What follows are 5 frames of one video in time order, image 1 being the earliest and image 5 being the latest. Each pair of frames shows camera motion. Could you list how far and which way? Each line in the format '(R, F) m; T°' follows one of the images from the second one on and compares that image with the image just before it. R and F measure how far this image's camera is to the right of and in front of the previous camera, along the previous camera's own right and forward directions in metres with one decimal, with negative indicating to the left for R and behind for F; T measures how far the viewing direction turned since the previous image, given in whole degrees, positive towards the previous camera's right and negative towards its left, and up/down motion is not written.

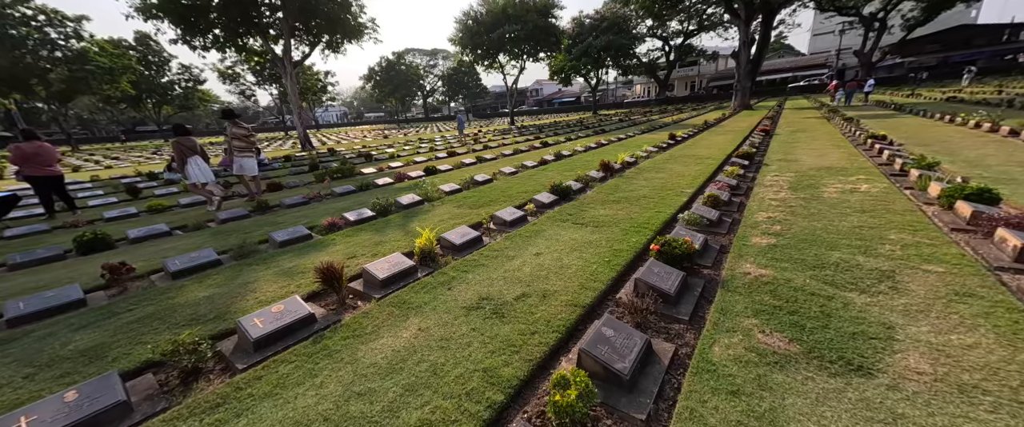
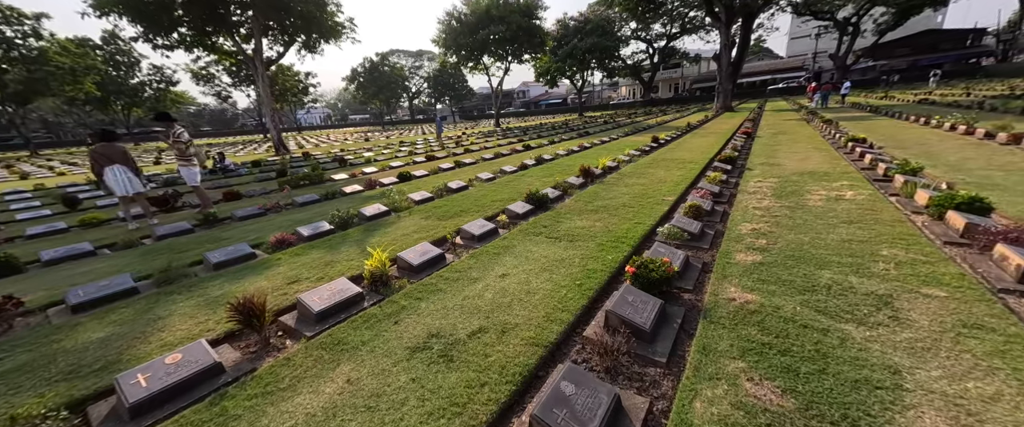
(+0.2, +0.4) m; +2°
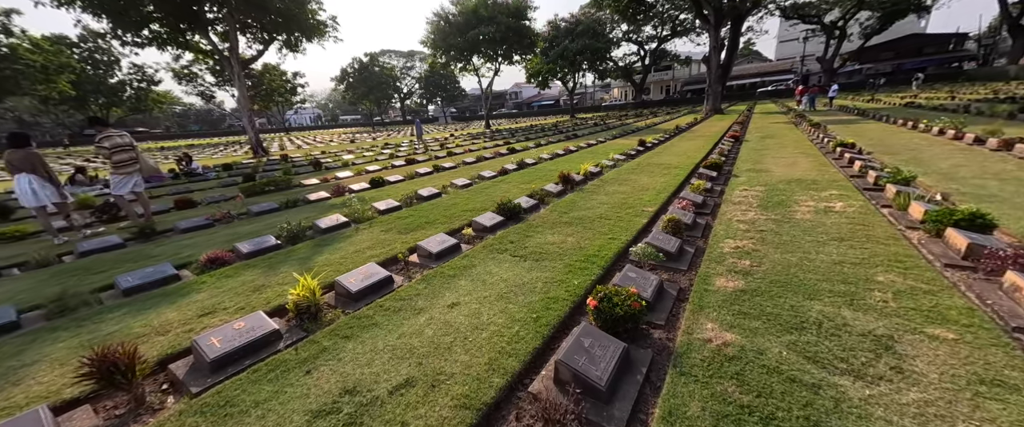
(+0.3, +0.4) m; +1°
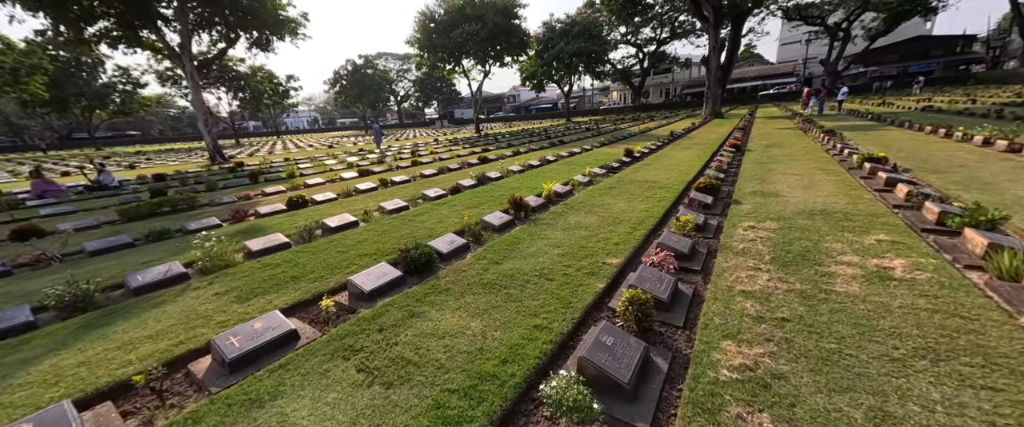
(+1.0, +1.5) m; 0°
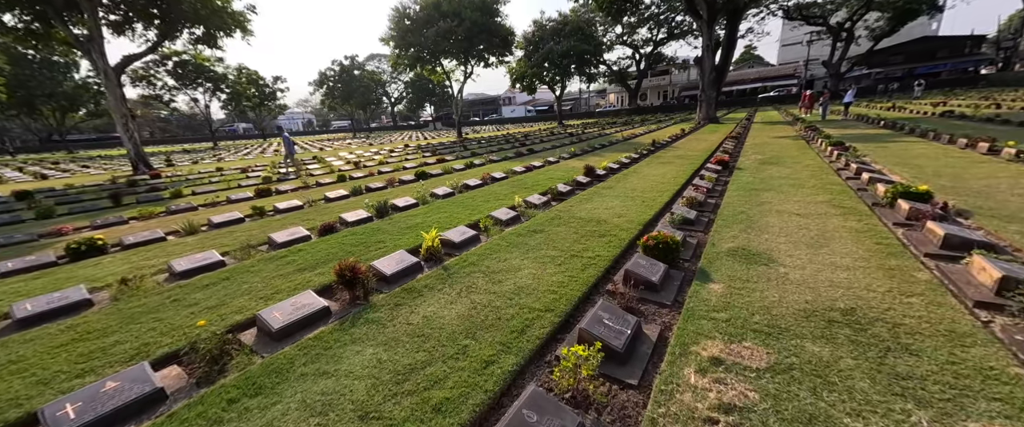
(+1.6, +2.0) m; 0°
